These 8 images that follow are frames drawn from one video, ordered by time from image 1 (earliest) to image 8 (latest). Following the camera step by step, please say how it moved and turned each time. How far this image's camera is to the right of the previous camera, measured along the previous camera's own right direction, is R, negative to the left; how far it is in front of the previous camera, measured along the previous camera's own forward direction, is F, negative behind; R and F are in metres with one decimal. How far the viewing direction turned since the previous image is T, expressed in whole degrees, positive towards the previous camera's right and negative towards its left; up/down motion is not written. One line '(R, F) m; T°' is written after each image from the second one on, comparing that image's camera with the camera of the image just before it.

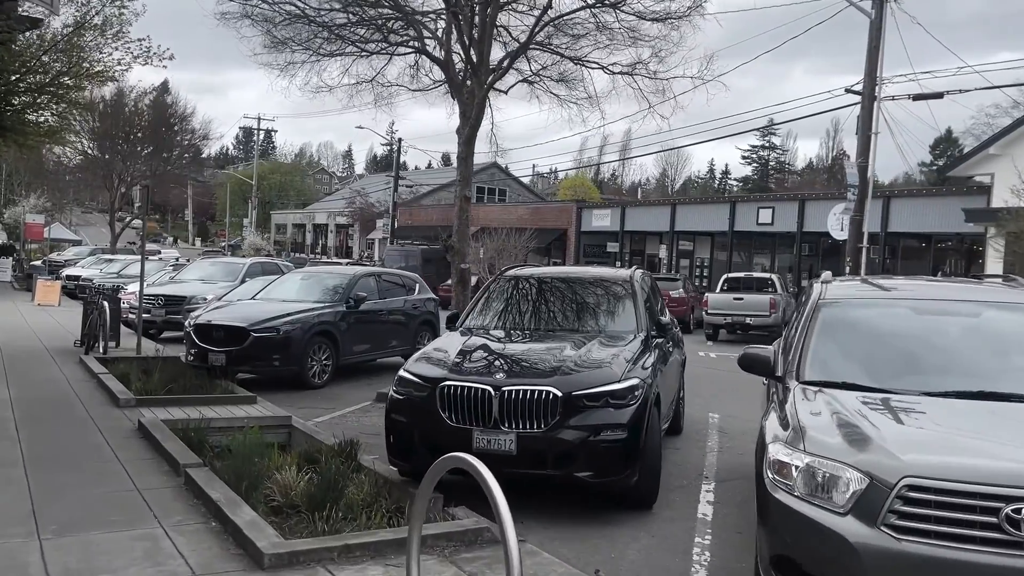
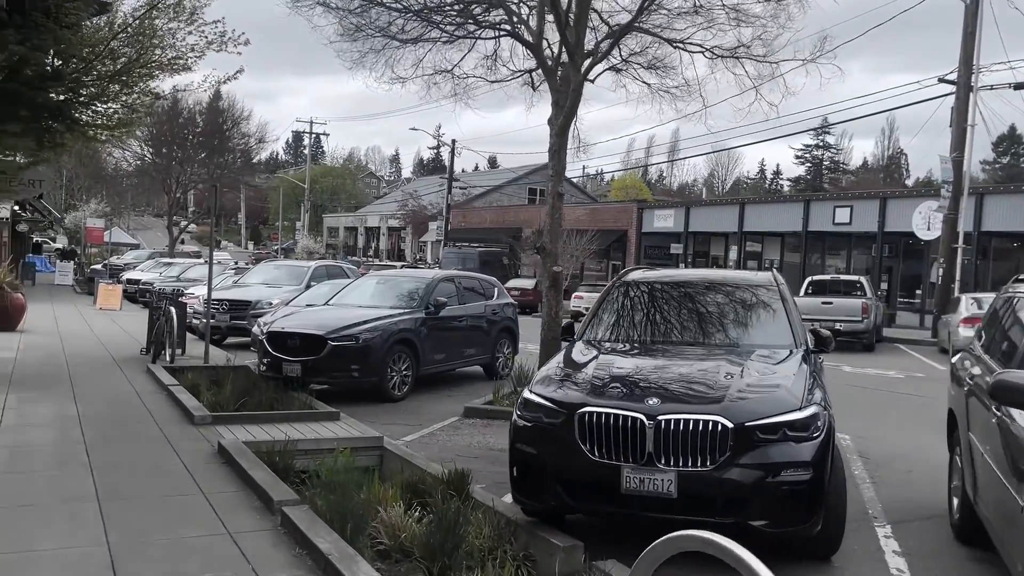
(-0.7, +1.0) m; -3°
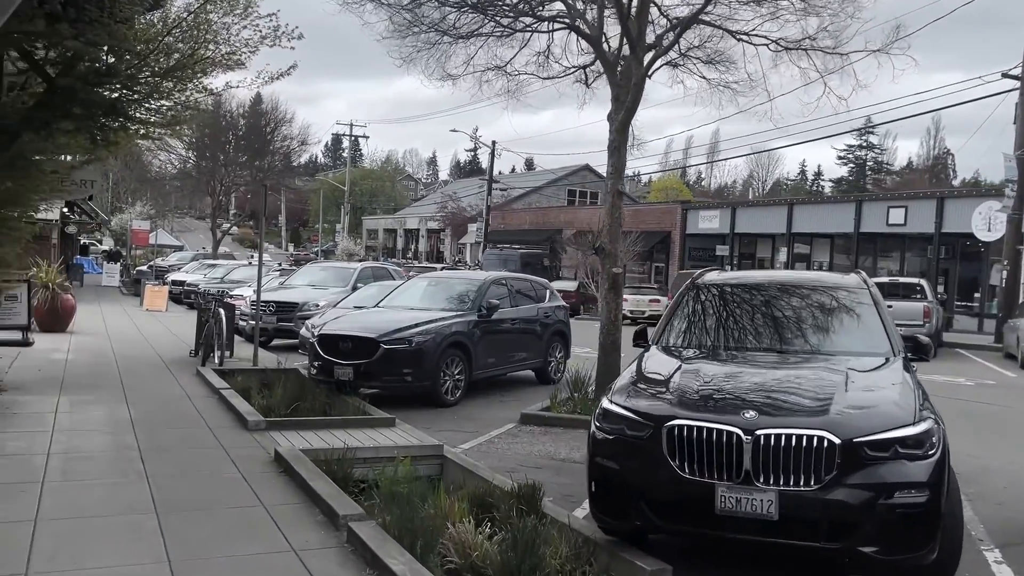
(-0.3, +0.4) m; -2°
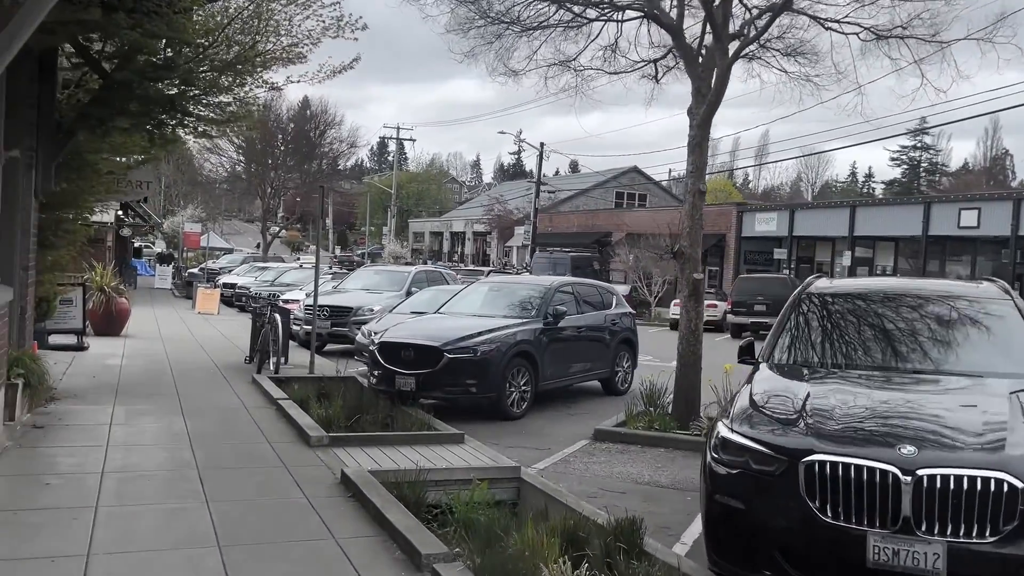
(-0.4, +0.6) m; -3°
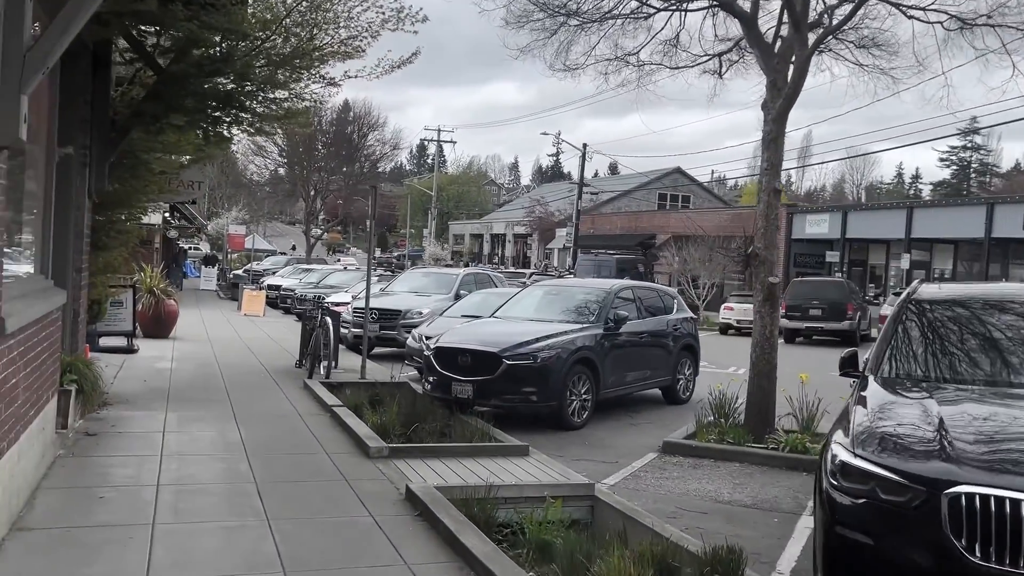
(-0.3, +0.4) m; -3°
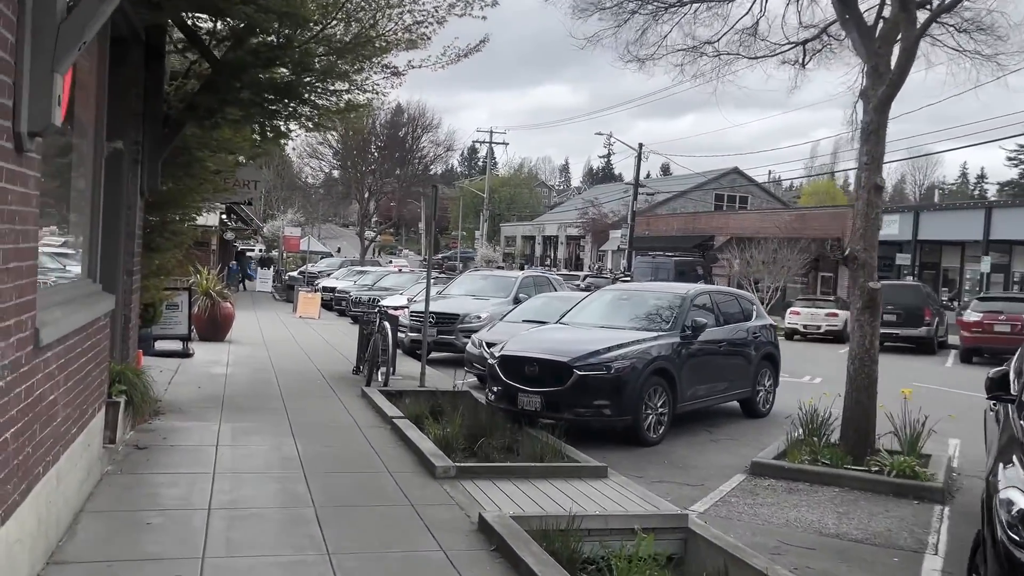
(-0.2, +0.7) m; -3°
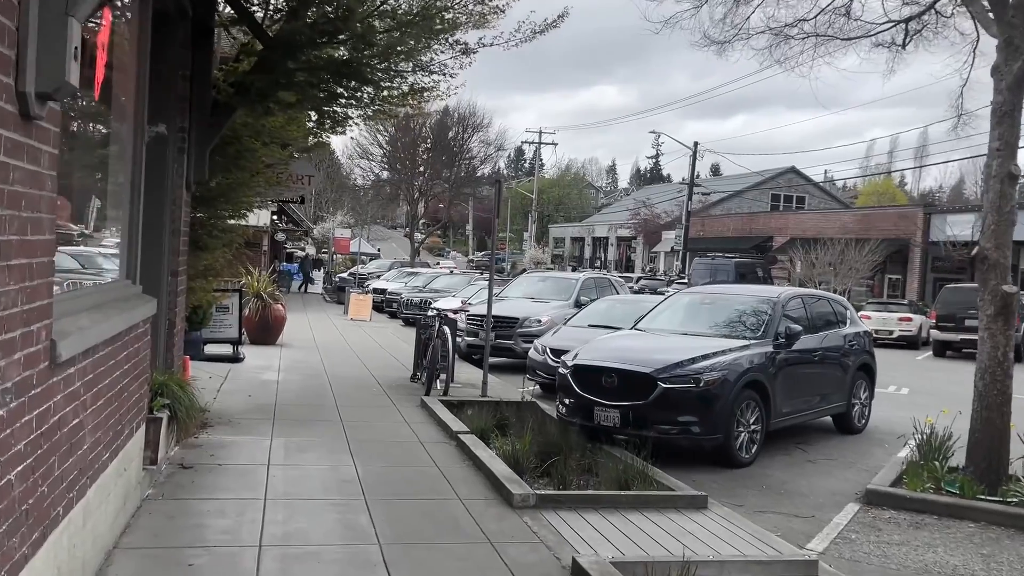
(-0.3, +0.9) m; -3°
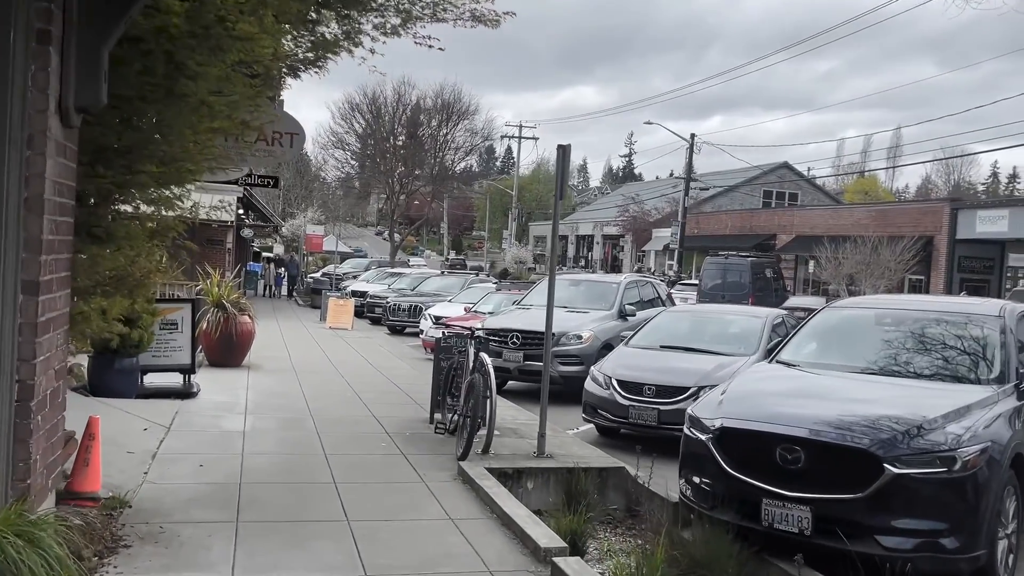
(-1.0, +3.4) m; +2°
